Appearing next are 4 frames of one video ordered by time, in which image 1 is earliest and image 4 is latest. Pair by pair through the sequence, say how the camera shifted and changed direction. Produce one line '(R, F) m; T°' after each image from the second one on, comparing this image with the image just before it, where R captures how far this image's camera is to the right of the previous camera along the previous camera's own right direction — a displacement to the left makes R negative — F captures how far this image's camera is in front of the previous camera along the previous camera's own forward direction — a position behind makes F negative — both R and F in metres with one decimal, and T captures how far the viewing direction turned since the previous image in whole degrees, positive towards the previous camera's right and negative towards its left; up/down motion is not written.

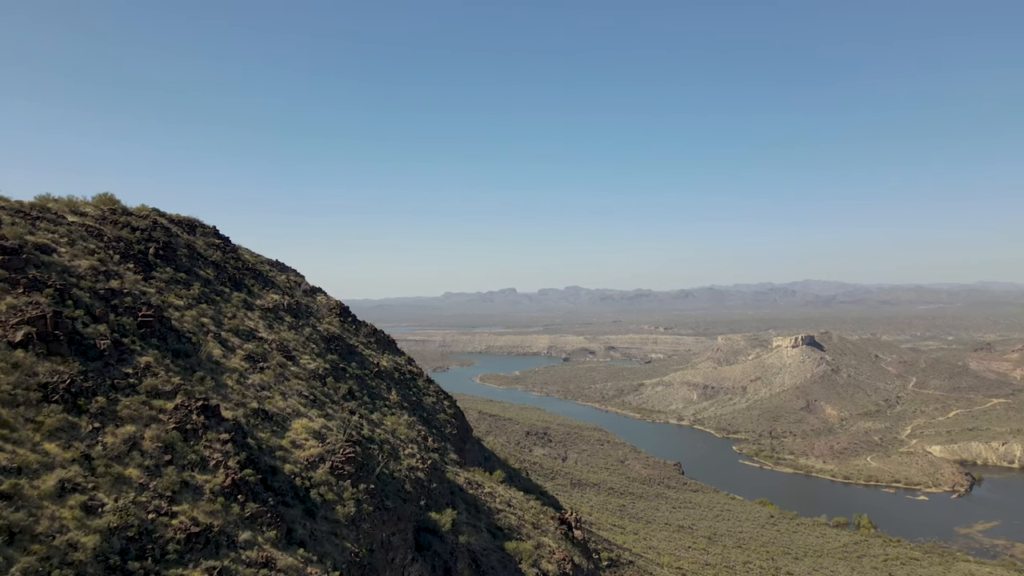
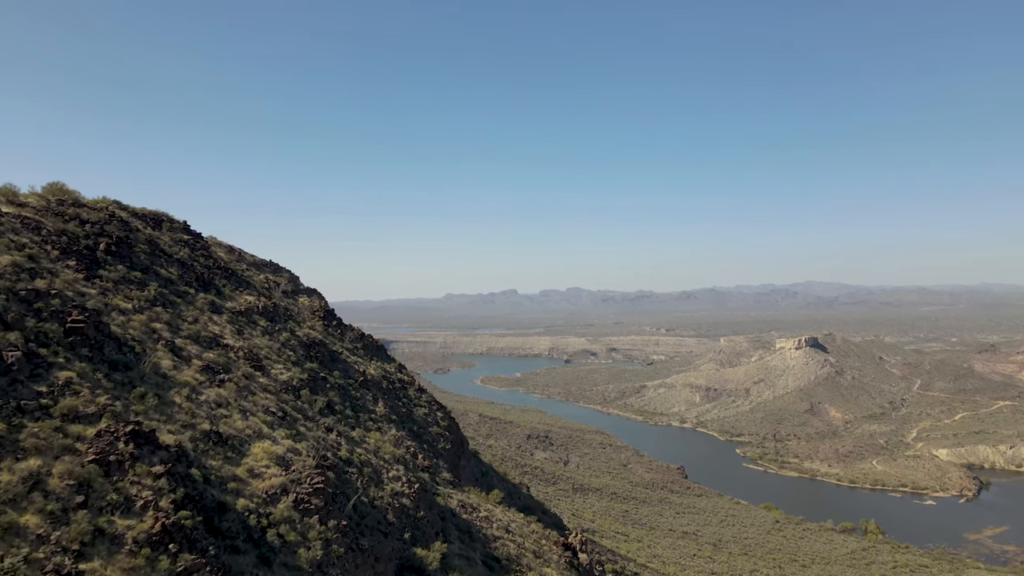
(0.0, +0.7) m; 0°
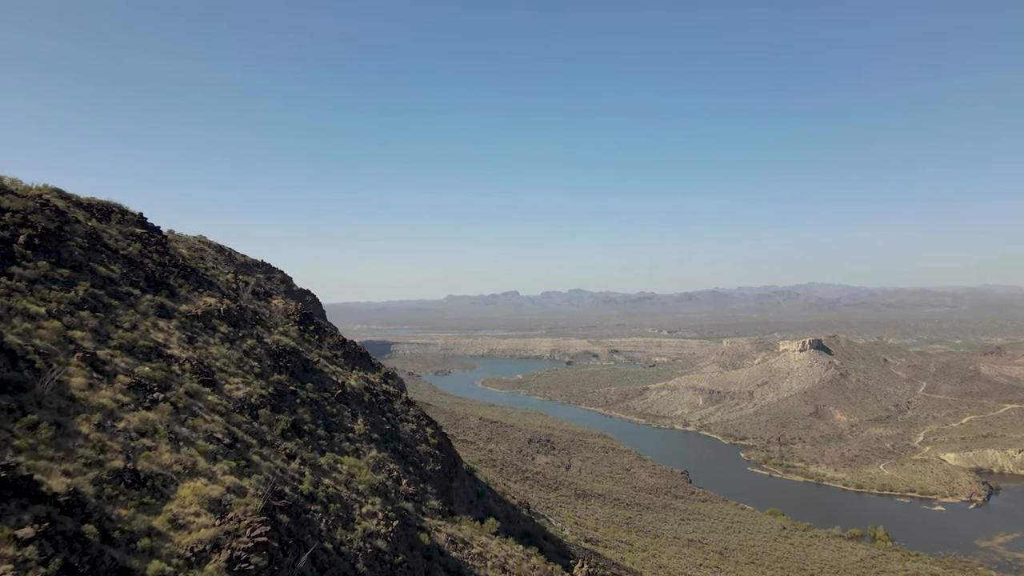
(0.0, +0.8) m; 0°
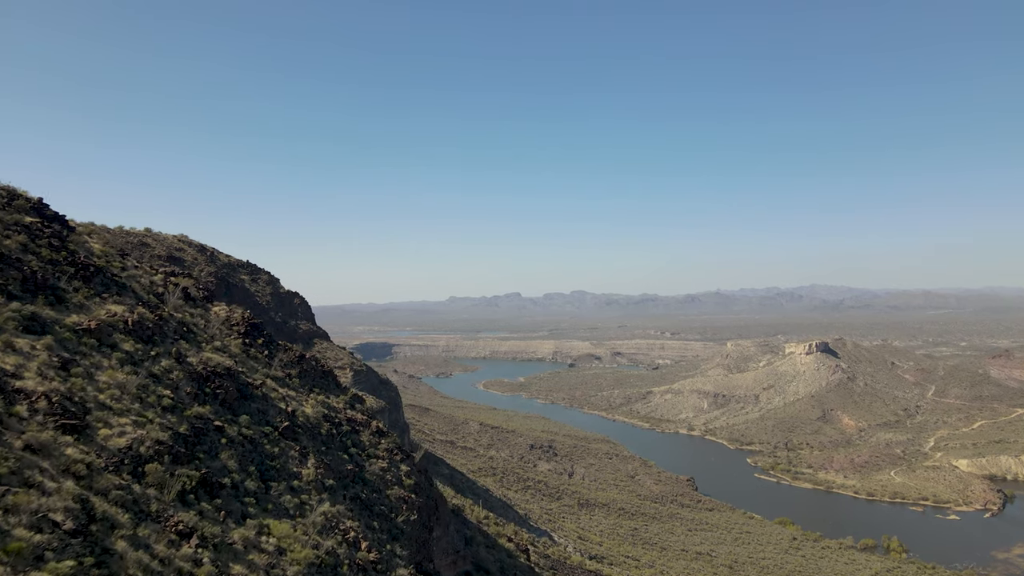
(+0.1, +1.3) m; 0°
